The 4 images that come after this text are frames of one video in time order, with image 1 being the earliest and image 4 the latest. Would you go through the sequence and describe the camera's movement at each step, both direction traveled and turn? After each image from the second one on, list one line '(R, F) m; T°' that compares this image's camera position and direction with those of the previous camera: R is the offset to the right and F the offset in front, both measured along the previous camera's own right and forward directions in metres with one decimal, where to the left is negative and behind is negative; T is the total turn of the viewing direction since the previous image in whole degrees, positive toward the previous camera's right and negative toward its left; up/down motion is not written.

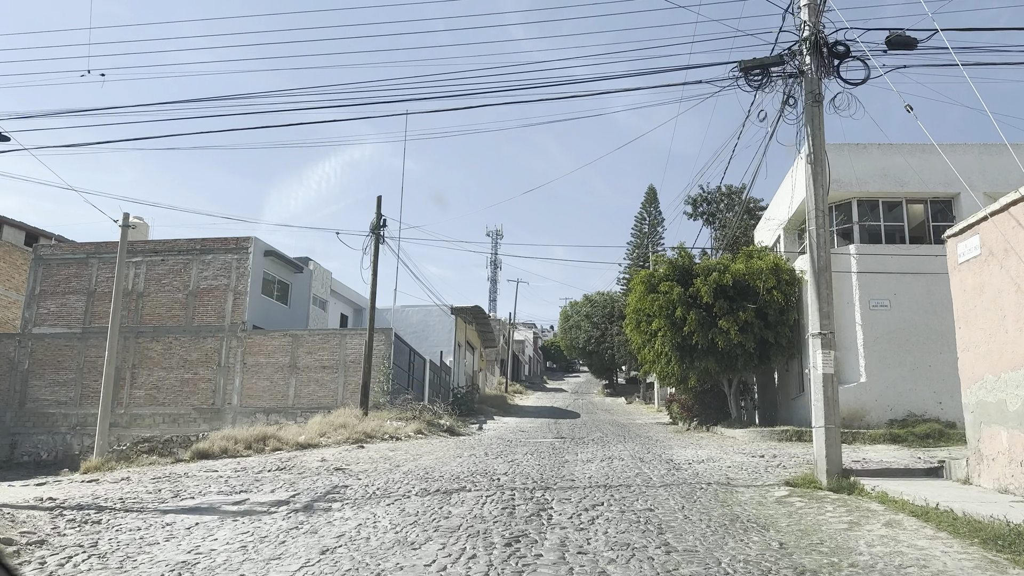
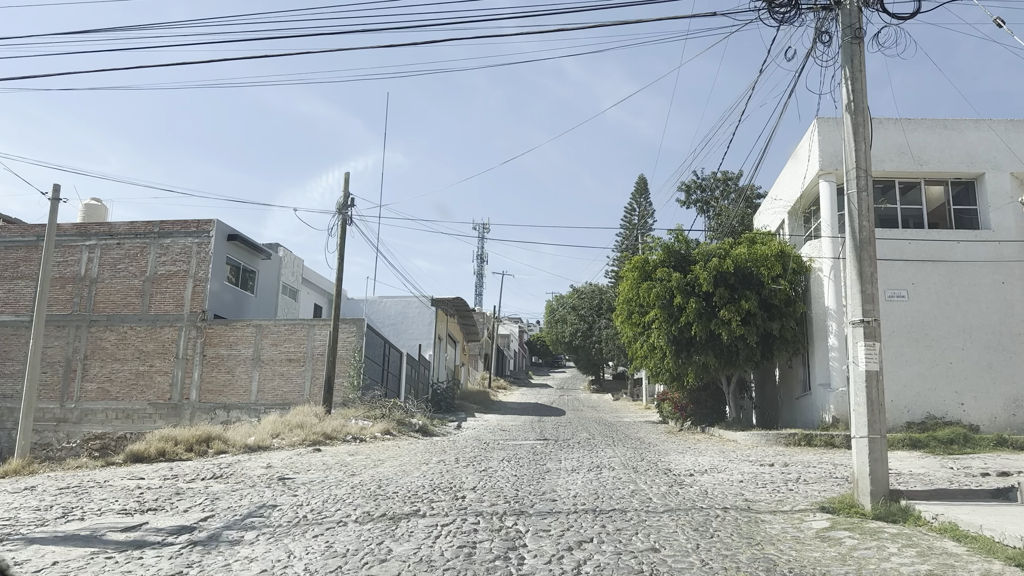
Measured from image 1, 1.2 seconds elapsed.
(+0.2, +2.0) m; +1°
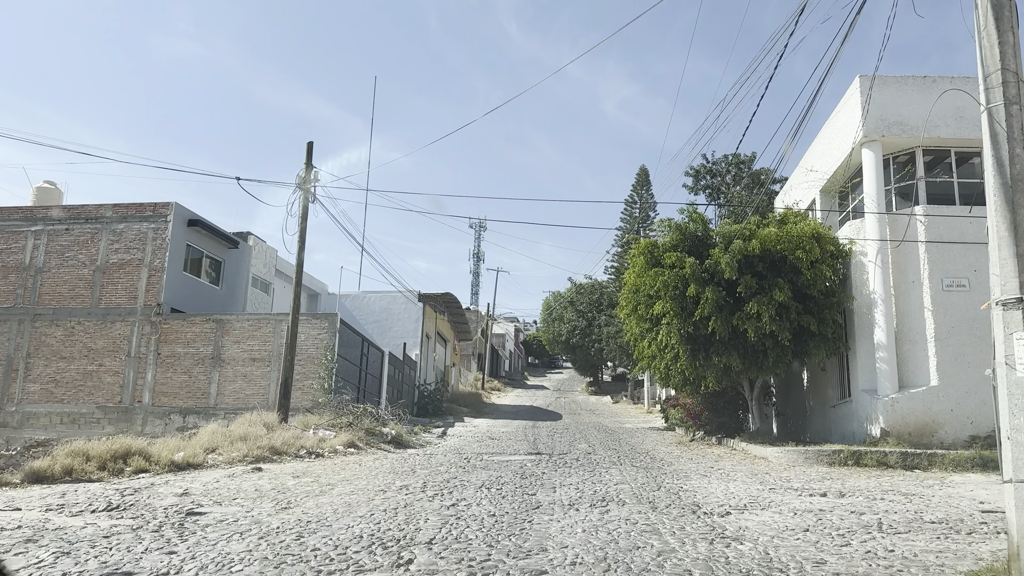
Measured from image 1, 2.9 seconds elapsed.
(+0.2, +2.8) m; 0°
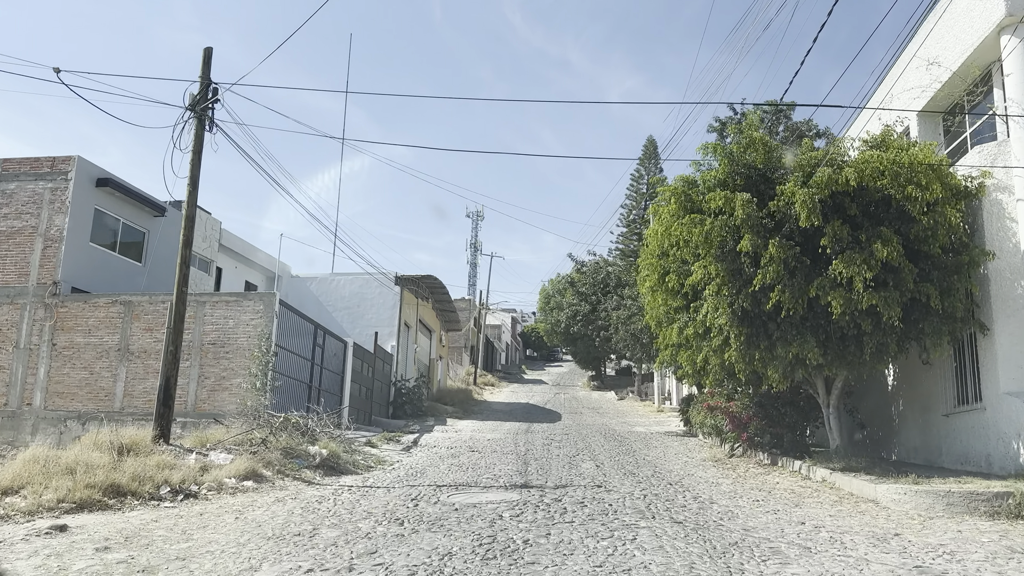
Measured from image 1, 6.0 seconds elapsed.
(+0.4, +5.0) m; 0°
